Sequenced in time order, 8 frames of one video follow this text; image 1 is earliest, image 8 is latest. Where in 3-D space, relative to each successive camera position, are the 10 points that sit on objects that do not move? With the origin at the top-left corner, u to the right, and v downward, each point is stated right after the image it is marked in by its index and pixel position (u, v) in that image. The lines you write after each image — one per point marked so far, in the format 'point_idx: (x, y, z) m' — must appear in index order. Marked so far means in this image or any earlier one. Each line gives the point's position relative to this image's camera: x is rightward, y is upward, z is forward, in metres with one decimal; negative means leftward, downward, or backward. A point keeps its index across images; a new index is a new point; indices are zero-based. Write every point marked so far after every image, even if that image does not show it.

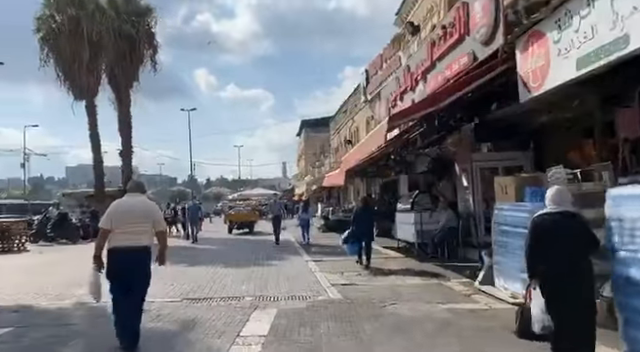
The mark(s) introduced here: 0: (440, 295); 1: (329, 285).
0: (+2.0, -2.0, +8.9) m
1: (+0.2, -2.1, +10.2) m
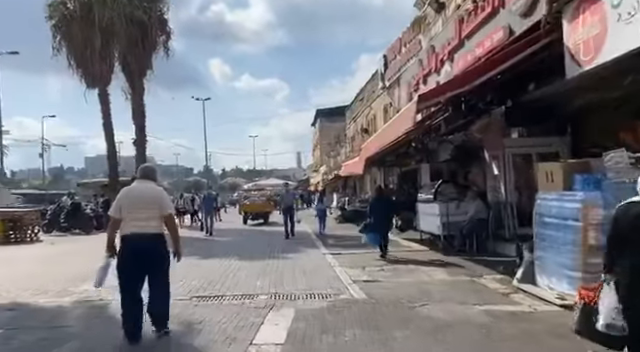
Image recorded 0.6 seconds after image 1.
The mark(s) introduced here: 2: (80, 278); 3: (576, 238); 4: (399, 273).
0: (+2.3, -1.8, +8.0) m
1: (+0.5, -1.8, +9.3) m
2: (-4.8, -2.0, +10.9) m
3: (+3.3, -0.8, +6.9) m
4: (+1.6, -1.9, +10.6) m
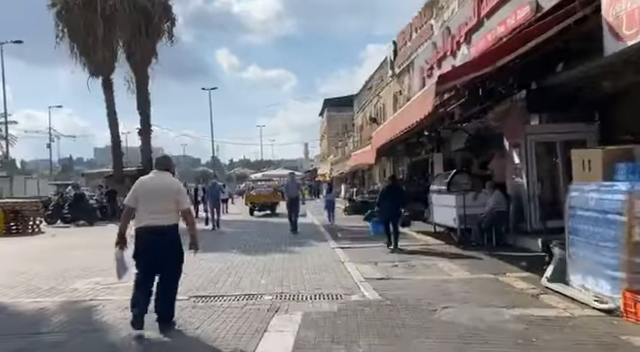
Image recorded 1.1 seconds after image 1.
0: (+2.5, -1.6, +7.3) m
1: (+0.7, -1.7, +8.6) m
2: (-4.7, -1.8, +10.2) m
3: (+3.4, -0.7, +6.2) m
4: (+1.7, -1.7, +9.8) m
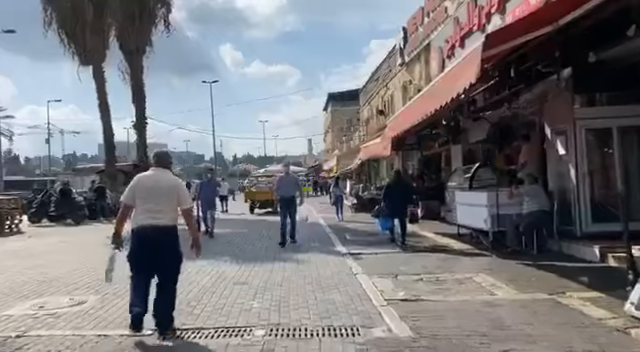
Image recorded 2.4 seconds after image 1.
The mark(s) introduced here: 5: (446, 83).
0: (+2.6, -1.5, +5.3) m
1: (+0.8, -1.6, +6.6) m
2: (-4.5, -1.7, +8.3) m
3: (+3.5, -0.6, +4.2) m
4: (+1.8, -1.6, +7.9) m
5: (+3.1, +2.4, +13.7) m
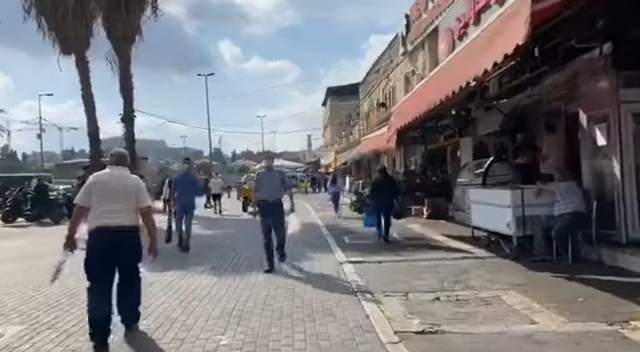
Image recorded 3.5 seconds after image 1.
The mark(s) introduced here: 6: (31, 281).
0: (+2.5, -1.5, +3.7) m
1: (+0.7, -1.5, +5.0) m
2: (-4.6, -1.7, +6.7) m
3: (+3.4, -0.5, +2.6) m
4: (+1.7, -1.5, +6.2) m
5: (+3.0, +2.5, +12.0) m
6: (-5.1, -1.9, +9.5) m
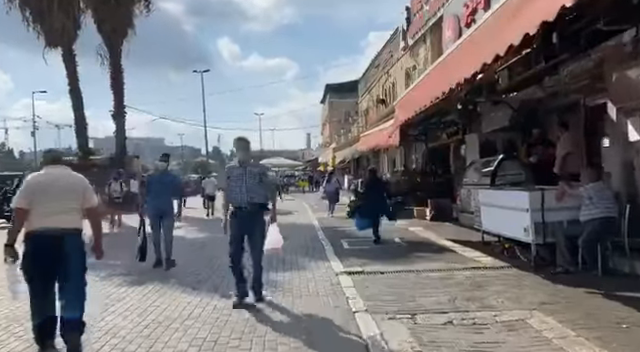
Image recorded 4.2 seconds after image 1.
0: (+2.4, -1.5, +2.6) m
1: (+0.6, -1.5, +3.9) m
2: (-4.7, -1.7, +5.6) m
3: (+3.3, -0.6, +1.5) m
4: (+1.7, -1.6, +5.2) m
5: (+2.9, +2.5, +10.9) m
6: (-5.2, -1.9, +8.5) m
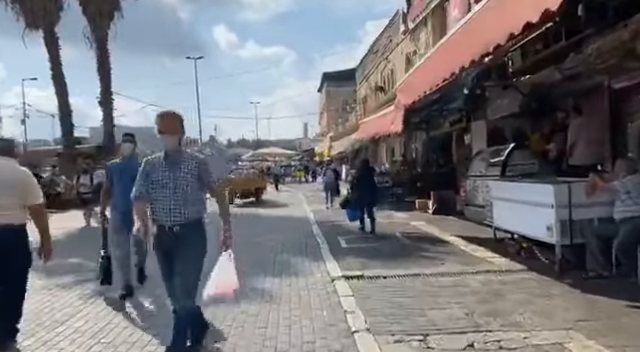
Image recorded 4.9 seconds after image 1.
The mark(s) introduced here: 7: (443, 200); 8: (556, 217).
0: (+2.3, -1.5, +1.6) m
1: (+0.5, -1.5, +2.9) m
2: (-4.8, -1.6, +4.5) m
3: (+3.3, -0.6, +0.4) m
4: (+1.6, -1.5, +4.1) m
5: (+2.8, +2.6, +9.8) m
6: (-5.3, -1.7, +7.4) m
7: (+4.1, -0.8, +17.9) m
8: (+3.1, -0.5, +7.1) m
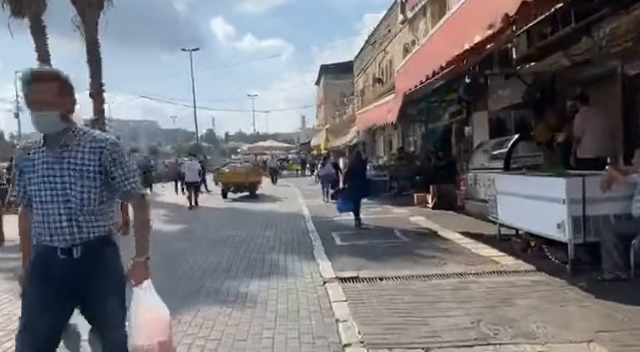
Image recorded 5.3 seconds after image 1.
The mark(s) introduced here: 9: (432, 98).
0: (+2.2, -1.5, +1.0) m
1: (+0.4, -1.4, +2.3) m
2: (-4.9, -1.6, +3.9) m
3: (+3.2, -0.6, -0.2) m
4: (+1.5, -1.4, +3.5) m
5: (+2.7, +2.8, +9.1) m
6: (-5.4, -1.6, +6.7) m
7: (+3.9, -0.6, +17.3) m
8: (+3.0, -0.5, +6.5) m
9: (+3.5, +2.5, +16.9) m
